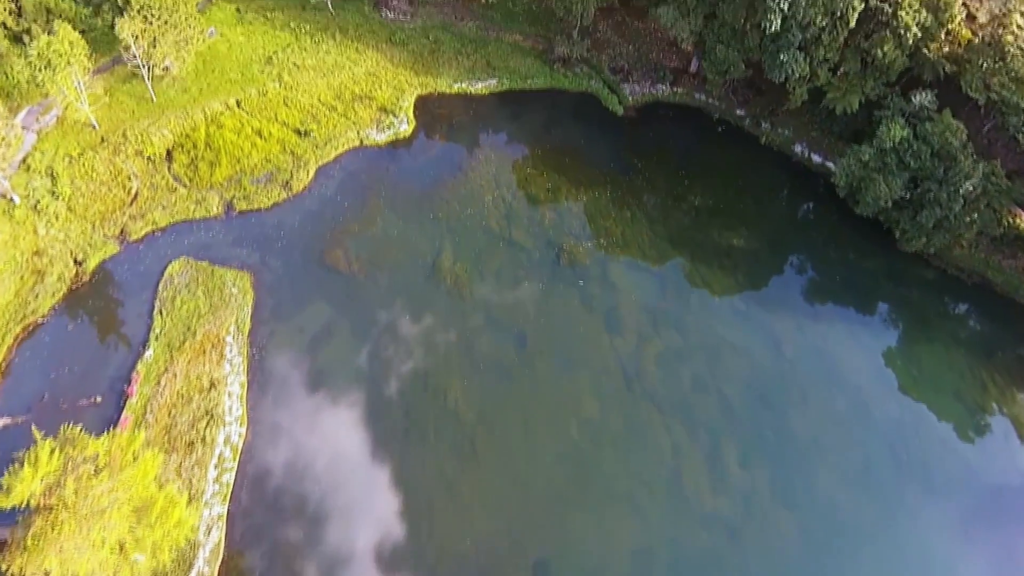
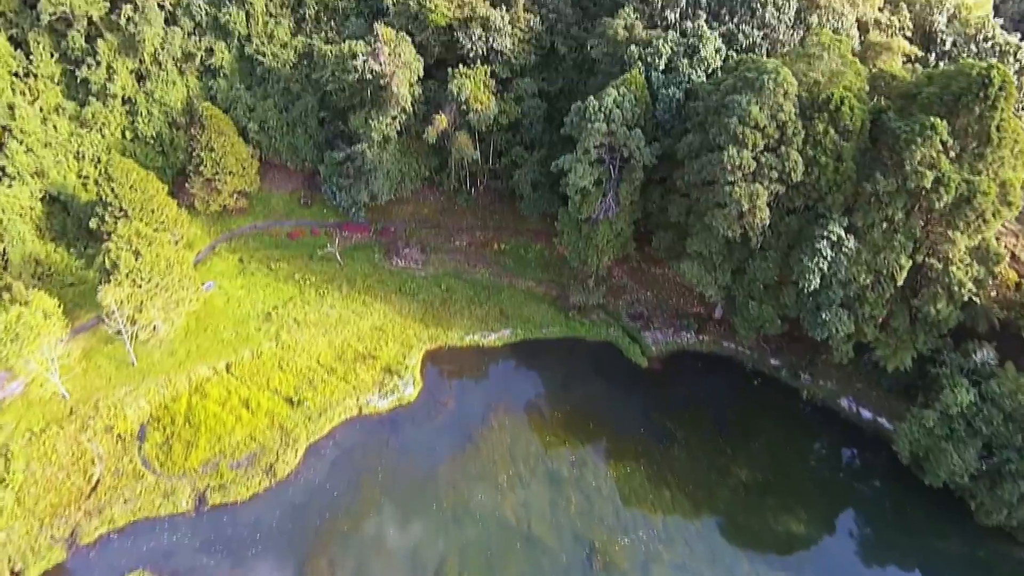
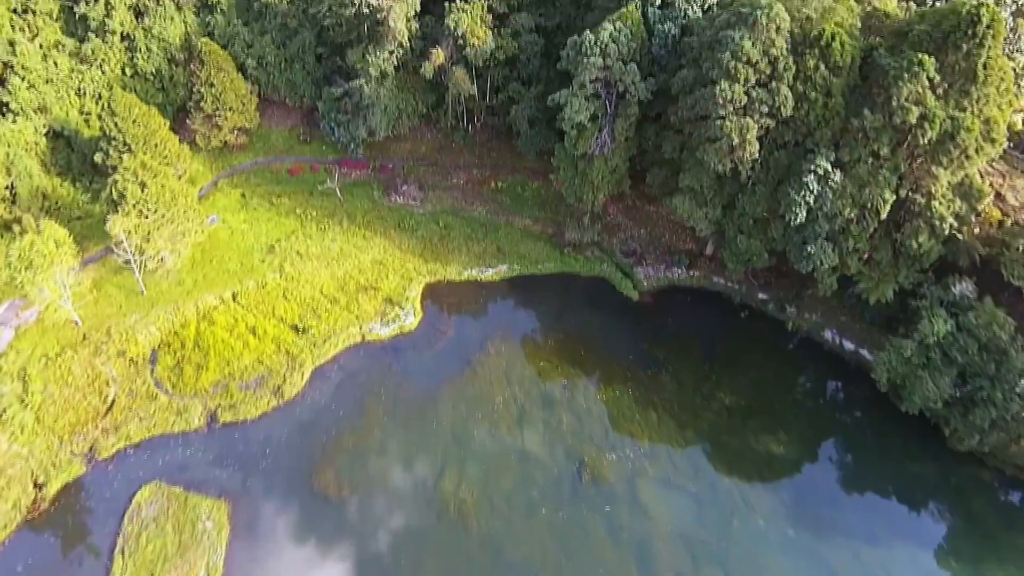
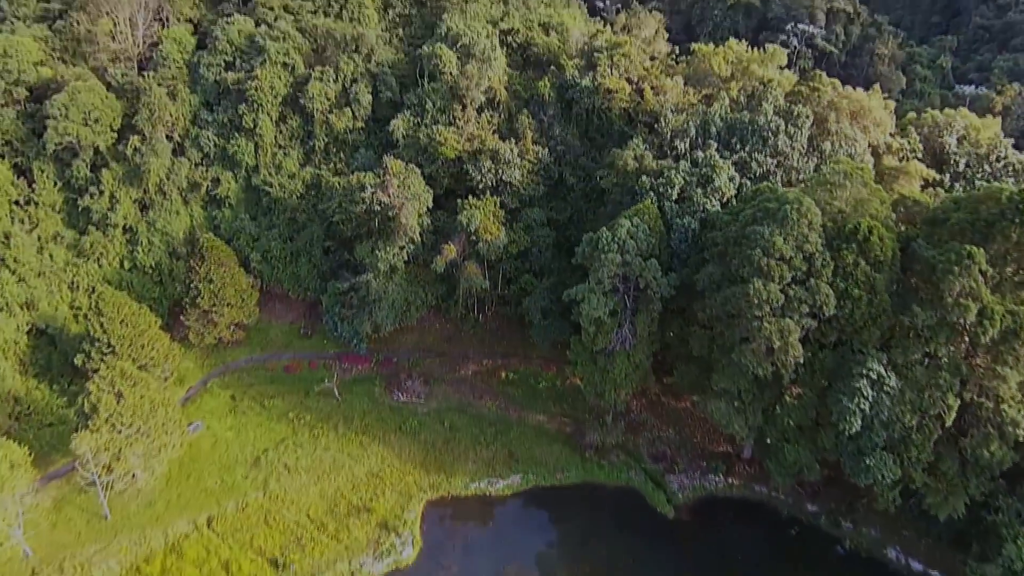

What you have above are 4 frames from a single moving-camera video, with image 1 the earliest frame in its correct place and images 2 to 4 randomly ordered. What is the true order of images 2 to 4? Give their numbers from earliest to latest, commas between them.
3, 2, 4
